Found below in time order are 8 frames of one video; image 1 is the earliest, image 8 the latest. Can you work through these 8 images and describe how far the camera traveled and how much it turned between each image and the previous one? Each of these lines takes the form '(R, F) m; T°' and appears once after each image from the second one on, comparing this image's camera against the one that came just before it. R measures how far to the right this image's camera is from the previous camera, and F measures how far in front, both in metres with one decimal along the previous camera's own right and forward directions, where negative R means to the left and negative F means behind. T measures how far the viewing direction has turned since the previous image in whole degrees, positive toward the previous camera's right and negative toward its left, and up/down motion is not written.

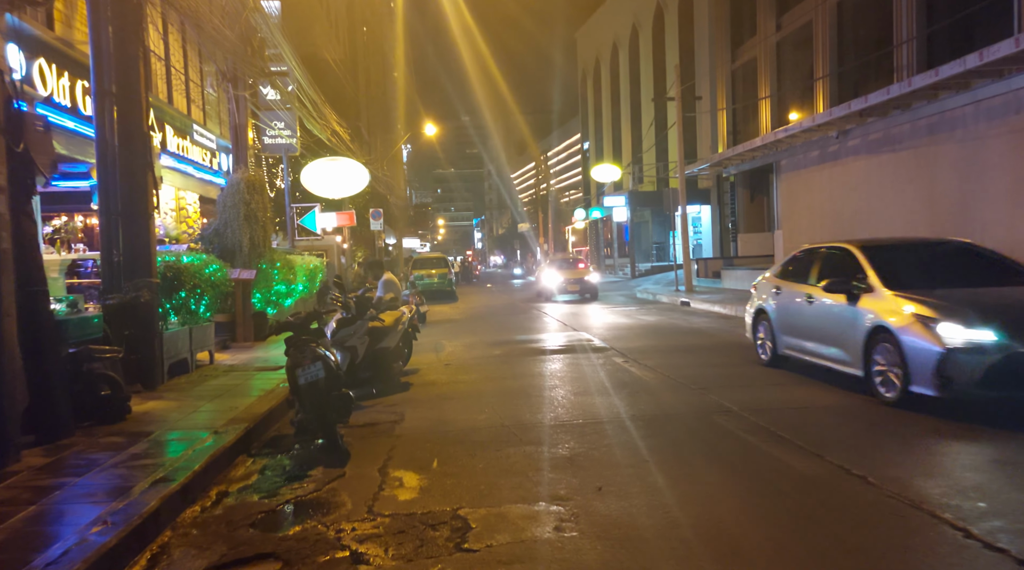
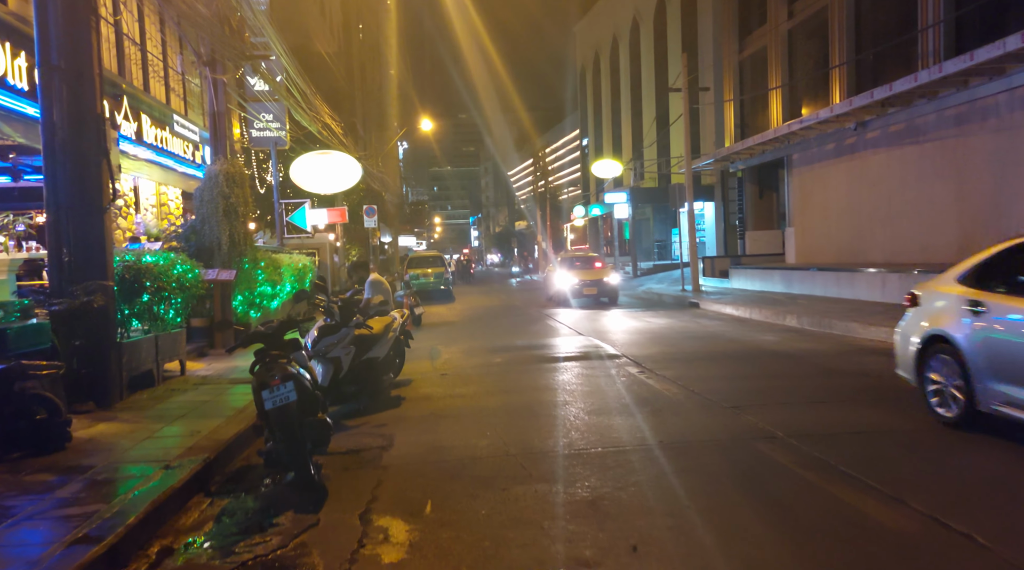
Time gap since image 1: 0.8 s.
(-0.1, +1.1) m; 0°
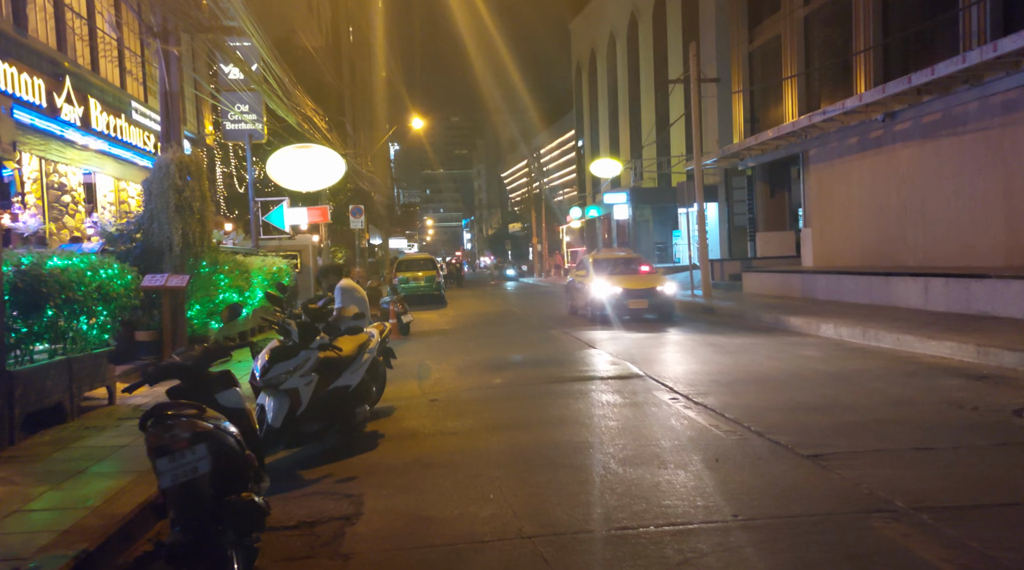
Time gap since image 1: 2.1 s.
(-0.1, +1.8) m; +1°
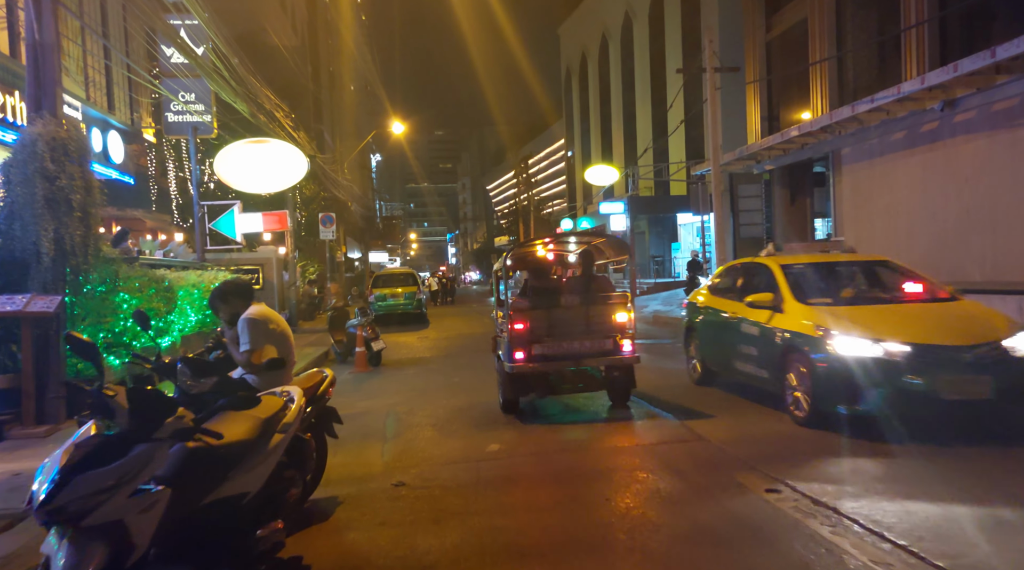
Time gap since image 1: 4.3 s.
(-0.2, +3.0) m; +1°
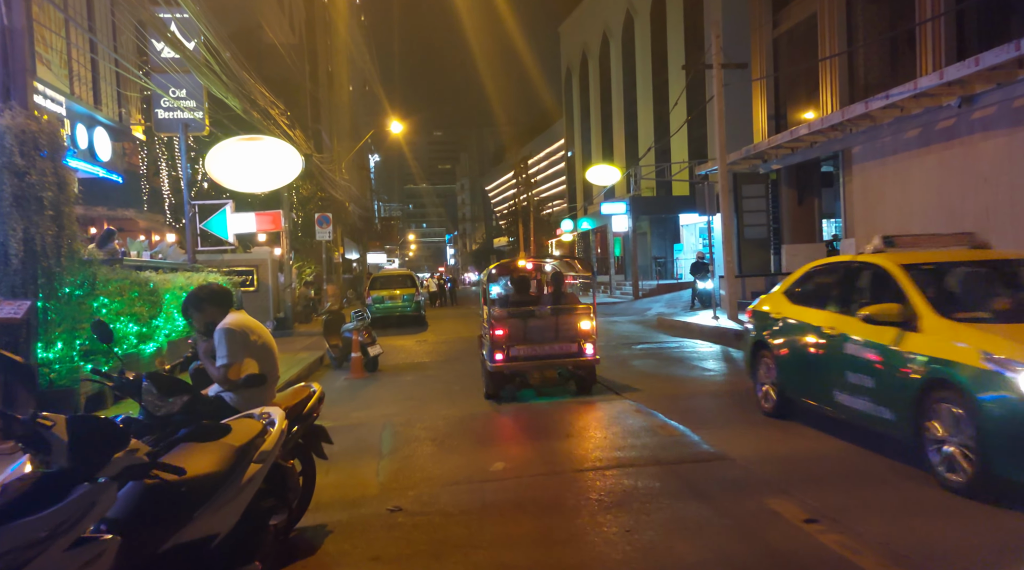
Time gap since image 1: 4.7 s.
(-0.1, +0.6) m; 0°
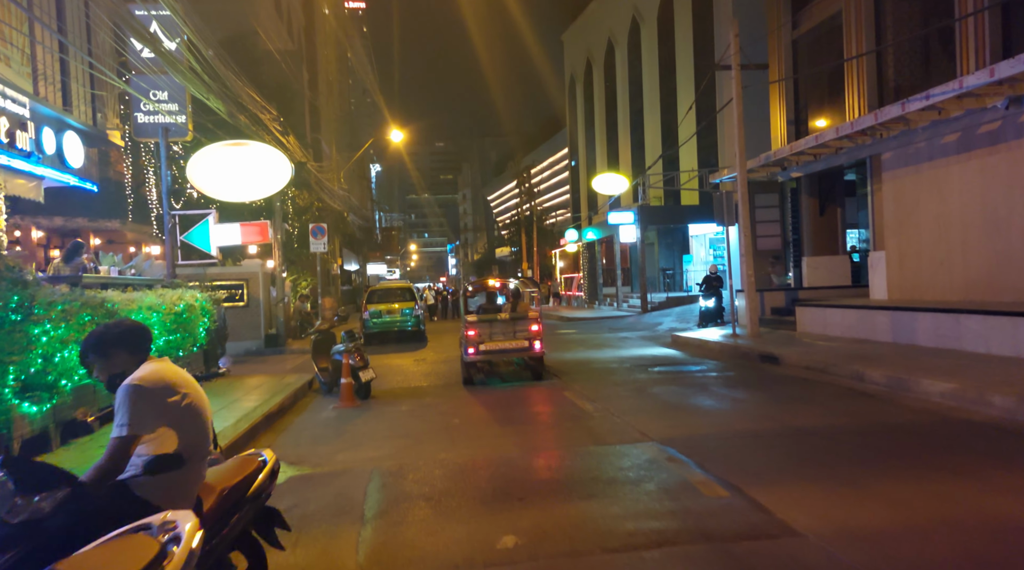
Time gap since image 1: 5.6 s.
(-0.1, +1.3) m; 0°
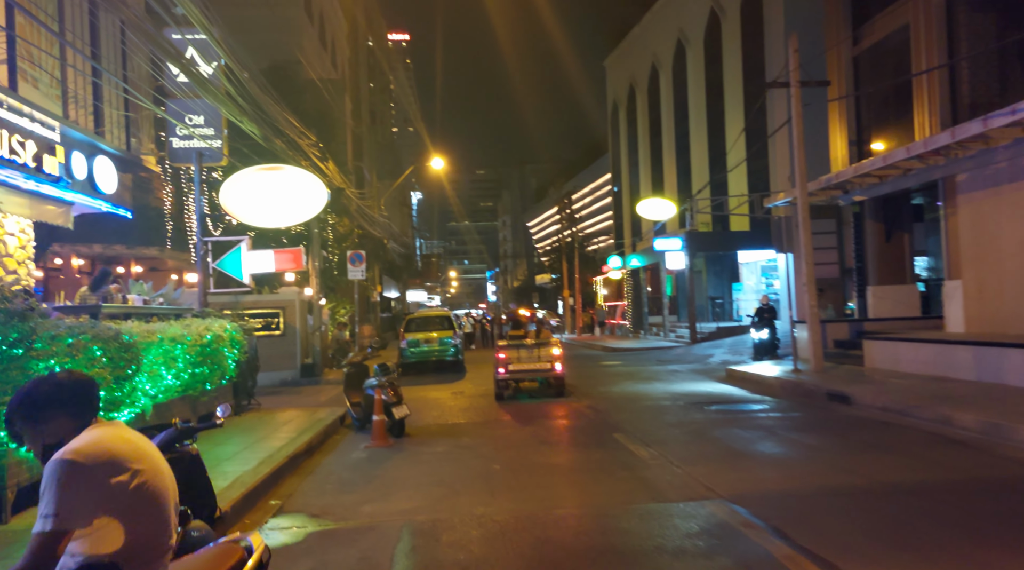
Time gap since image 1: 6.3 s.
(-0.1, +0.9) m; -3°
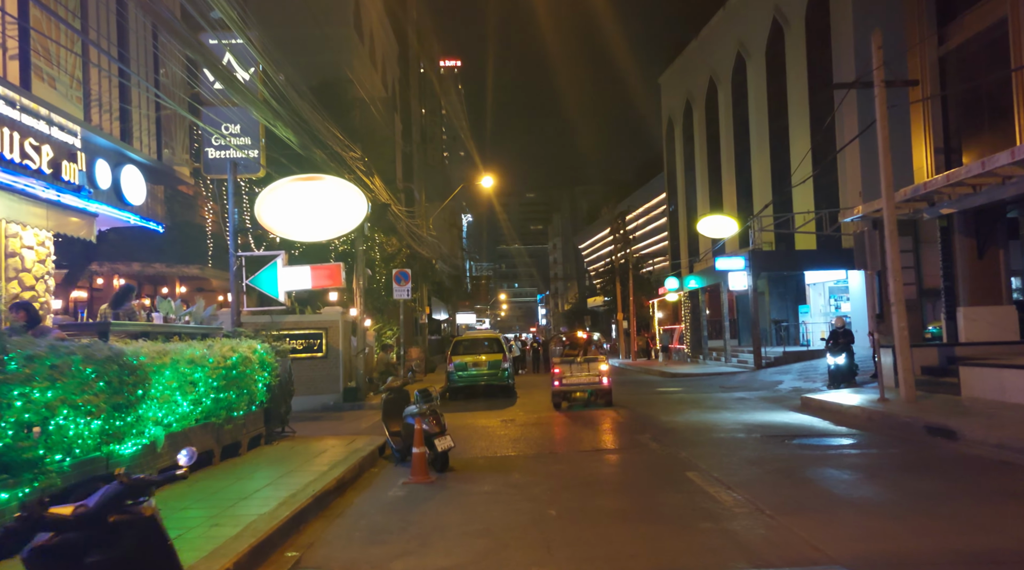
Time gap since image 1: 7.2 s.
(-0.1, +1.3) m; -4°
